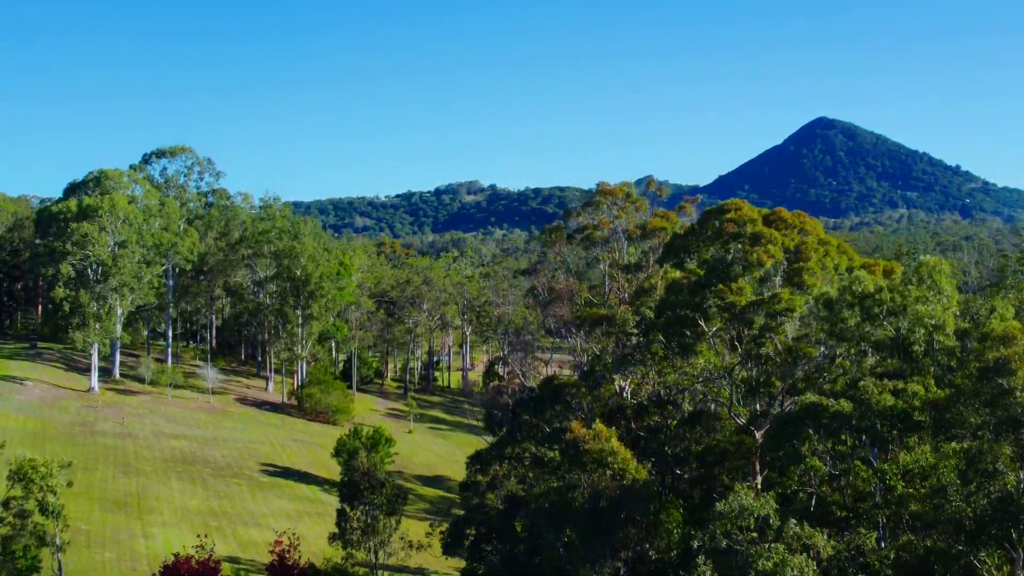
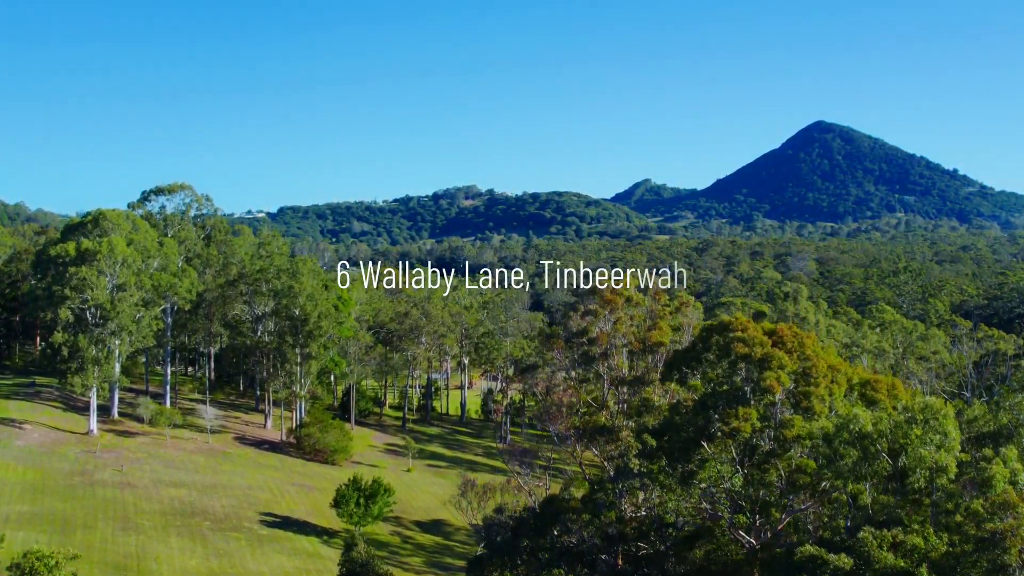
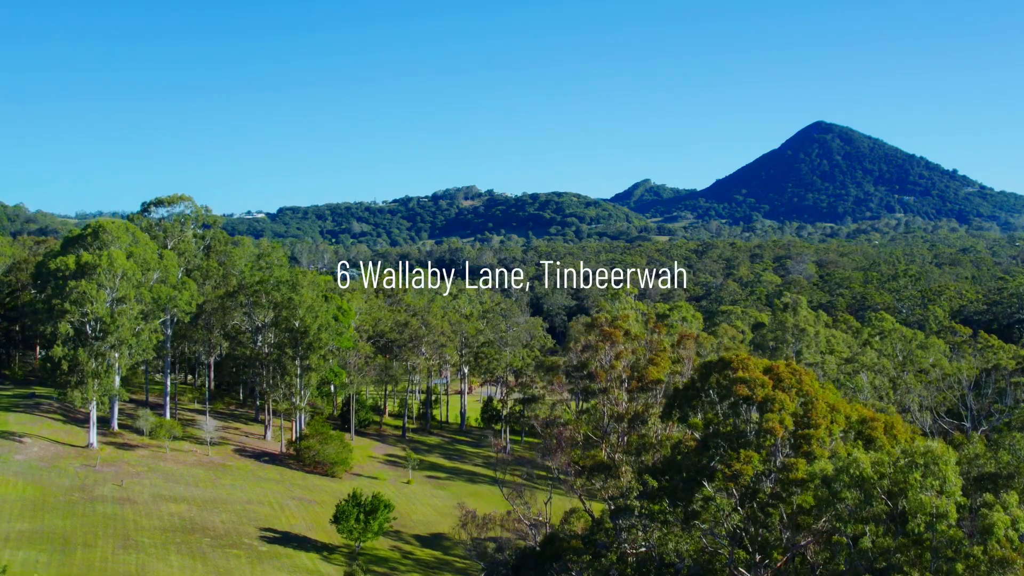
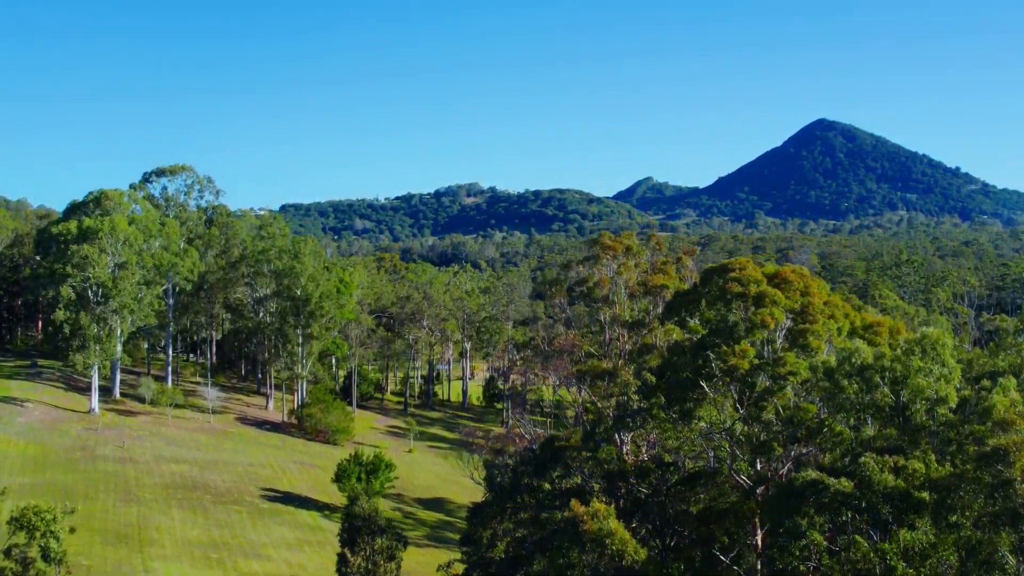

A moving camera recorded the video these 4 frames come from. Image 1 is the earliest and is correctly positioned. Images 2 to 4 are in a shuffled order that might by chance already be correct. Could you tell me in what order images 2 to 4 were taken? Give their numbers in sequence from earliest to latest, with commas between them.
4, 2, 3
